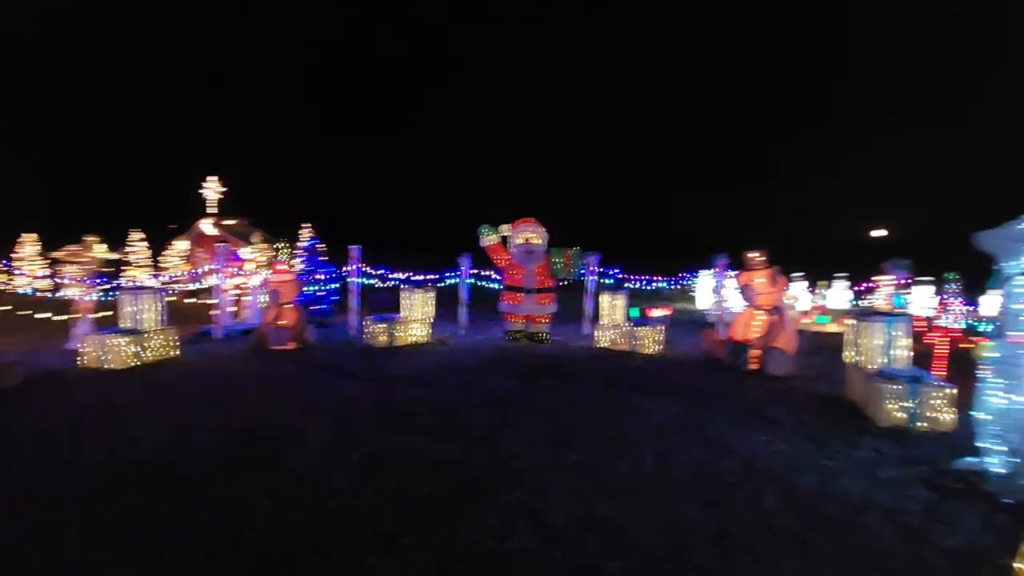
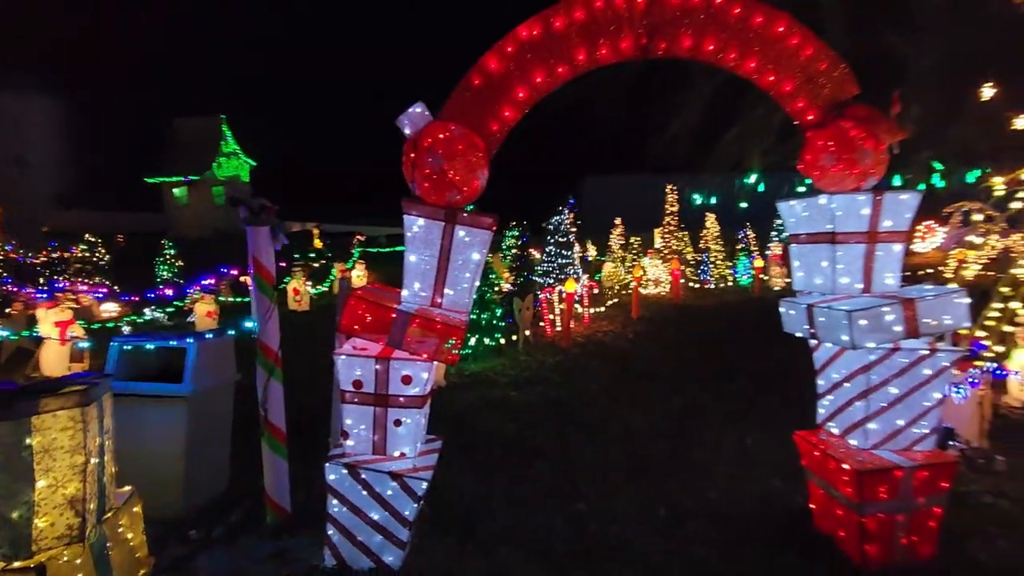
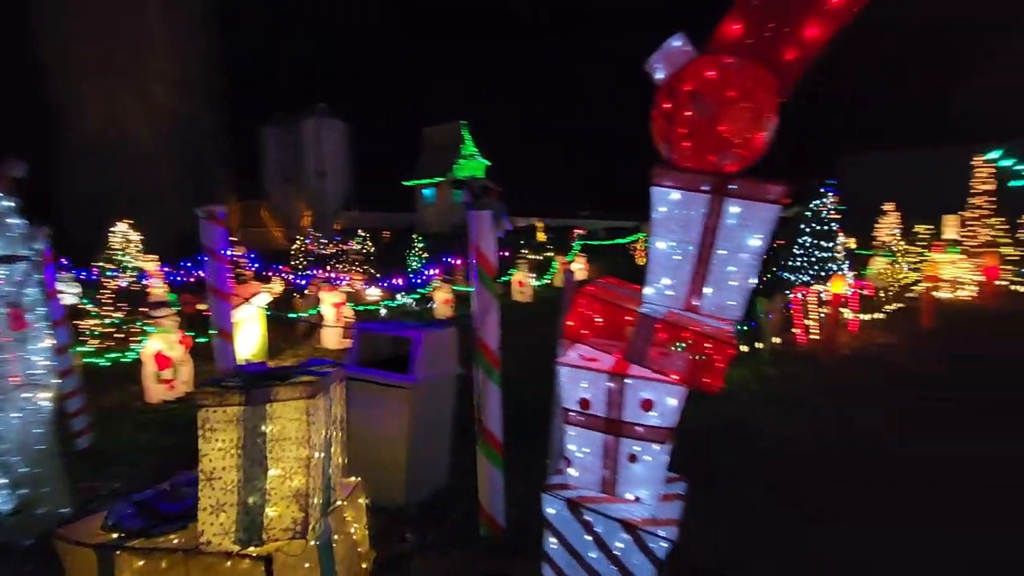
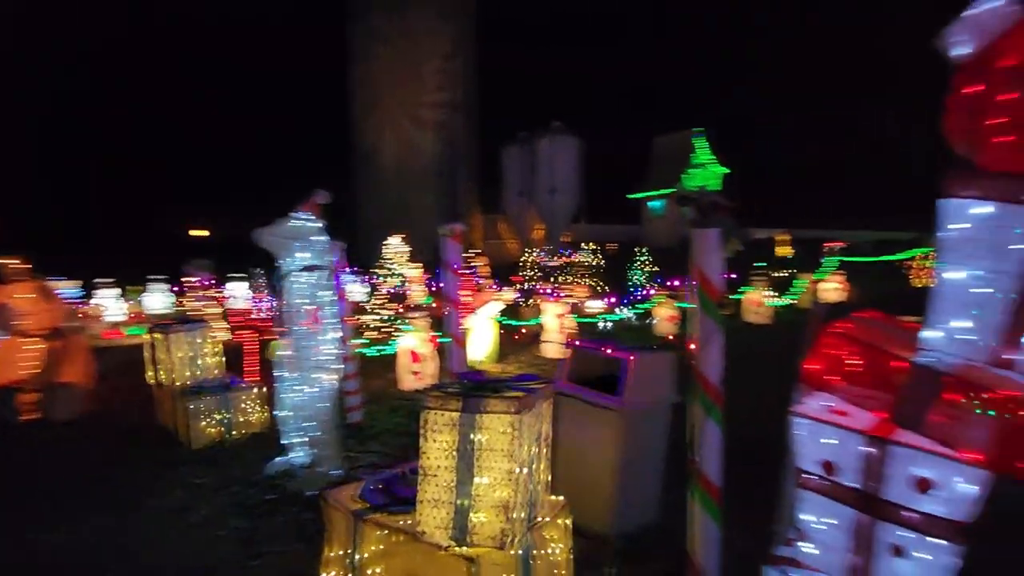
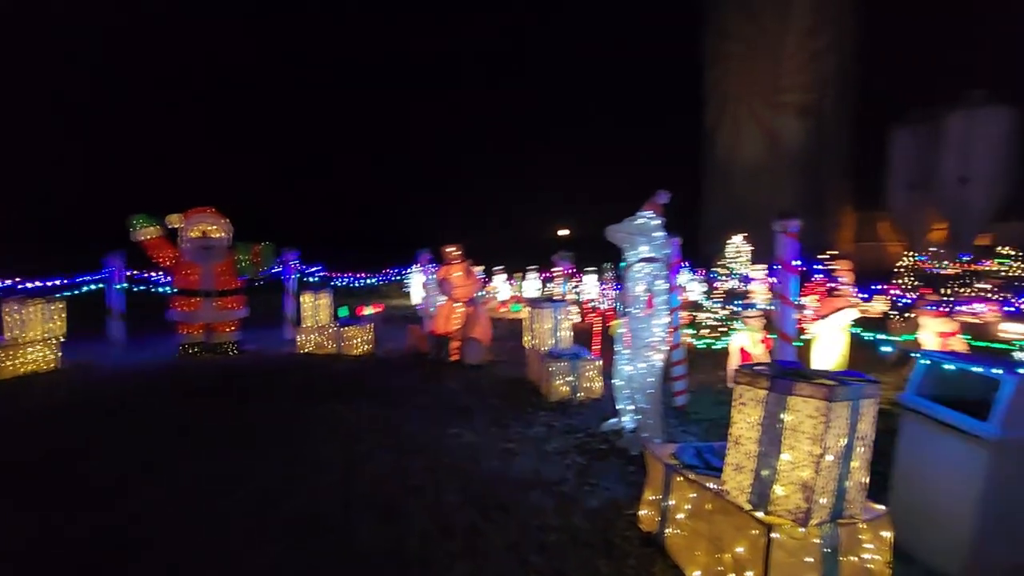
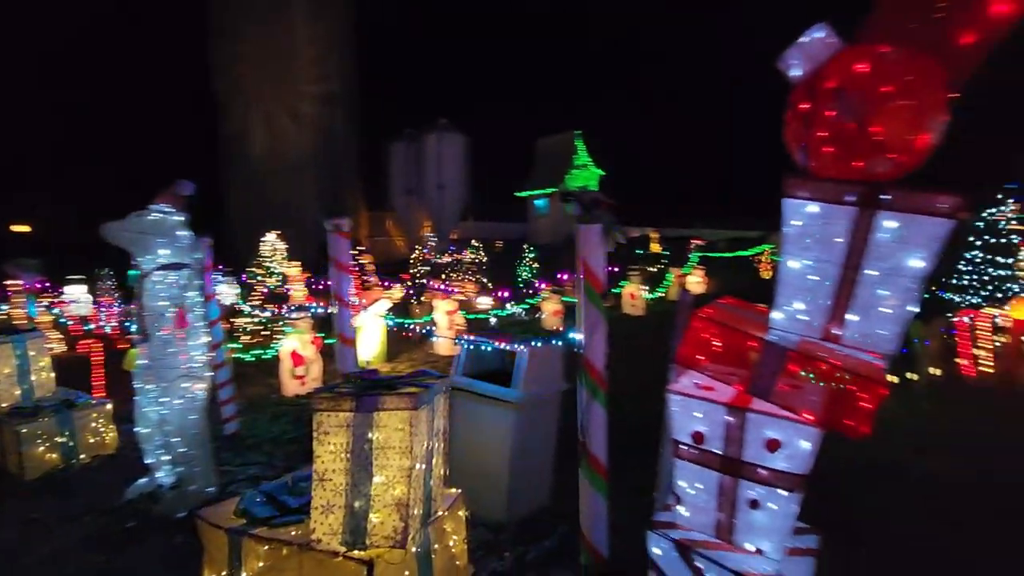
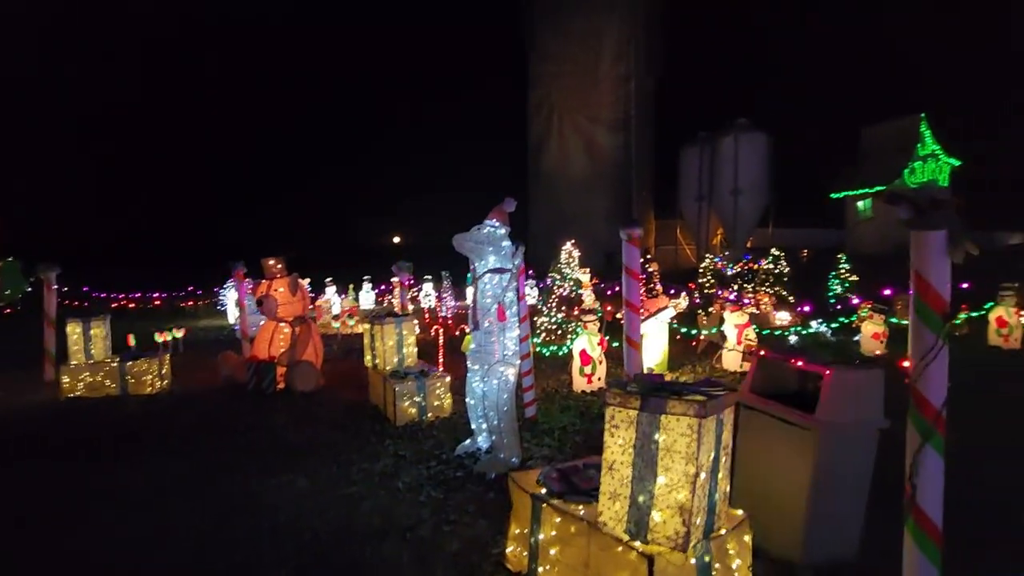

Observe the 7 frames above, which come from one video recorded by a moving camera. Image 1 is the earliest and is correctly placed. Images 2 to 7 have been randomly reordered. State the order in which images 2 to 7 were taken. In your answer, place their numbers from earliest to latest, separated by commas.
5, 7, 4, 6, 3, 2
